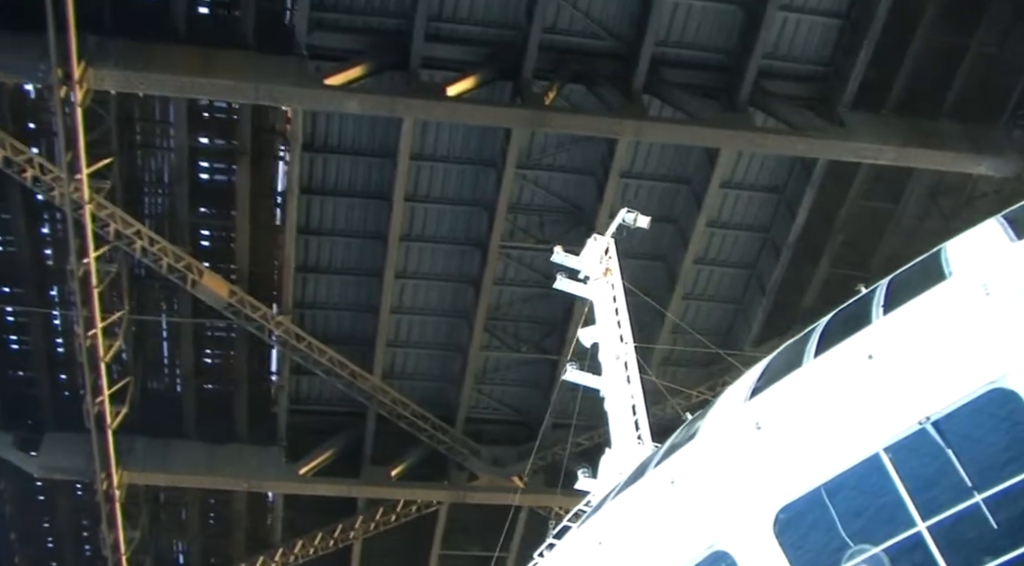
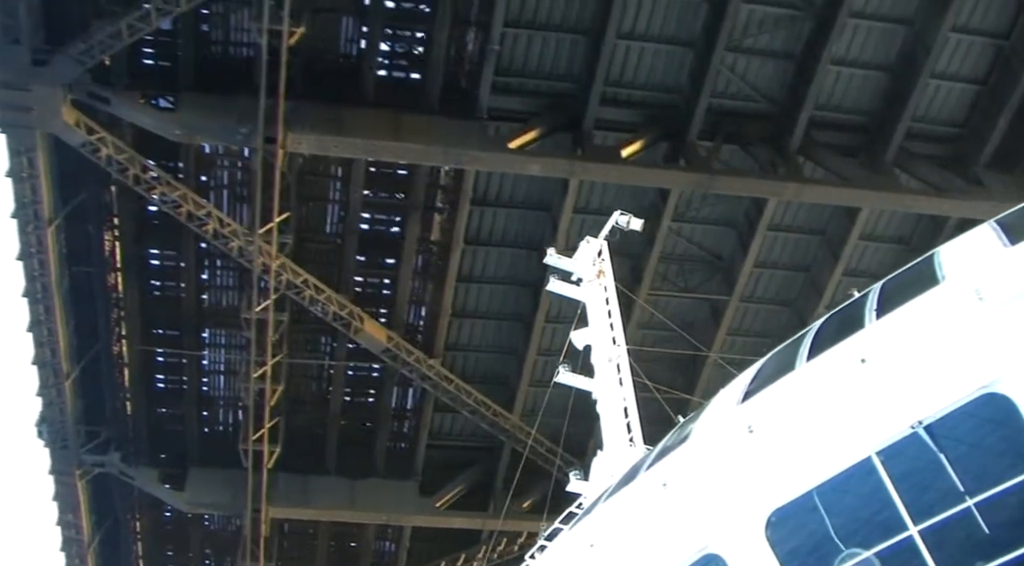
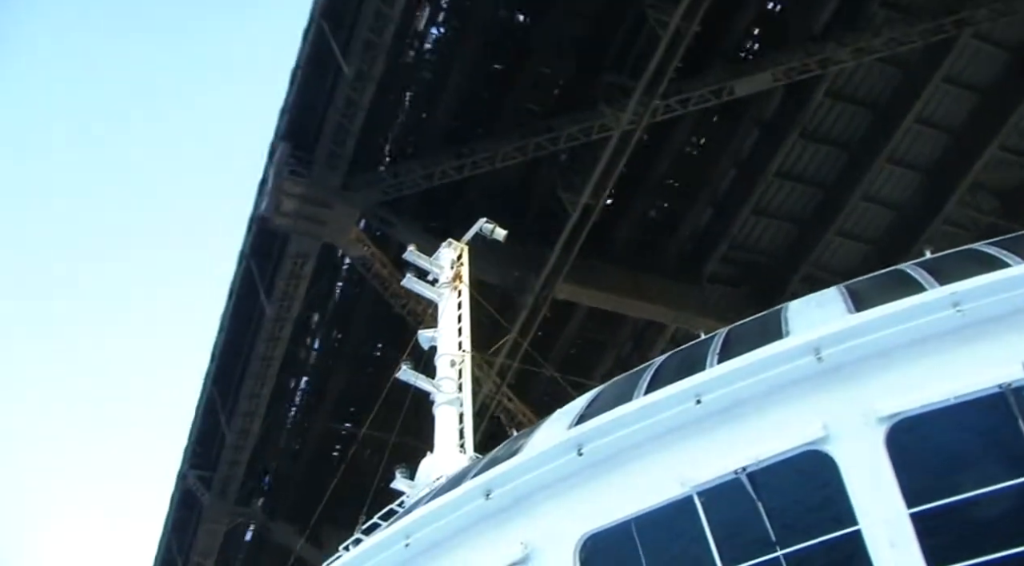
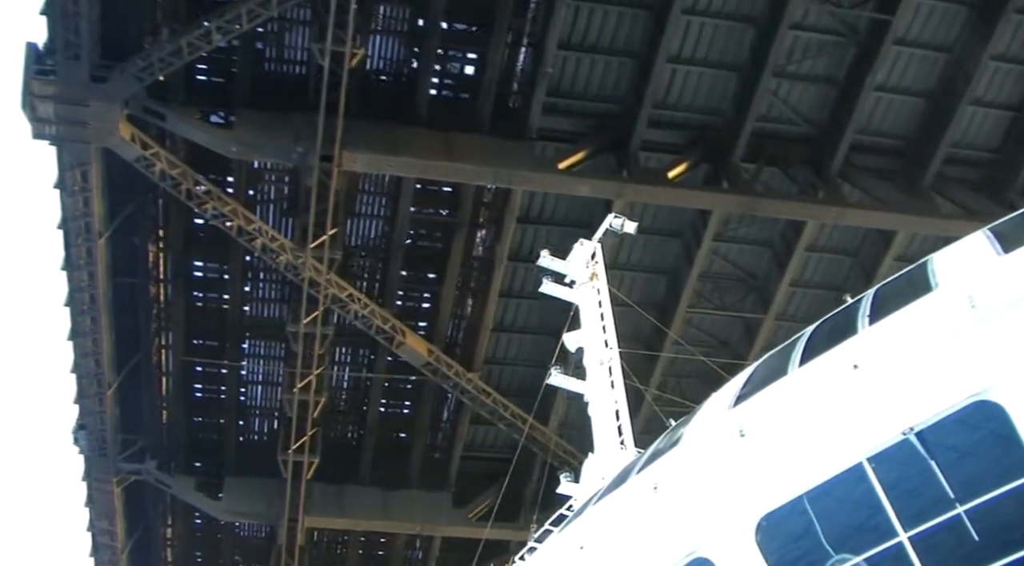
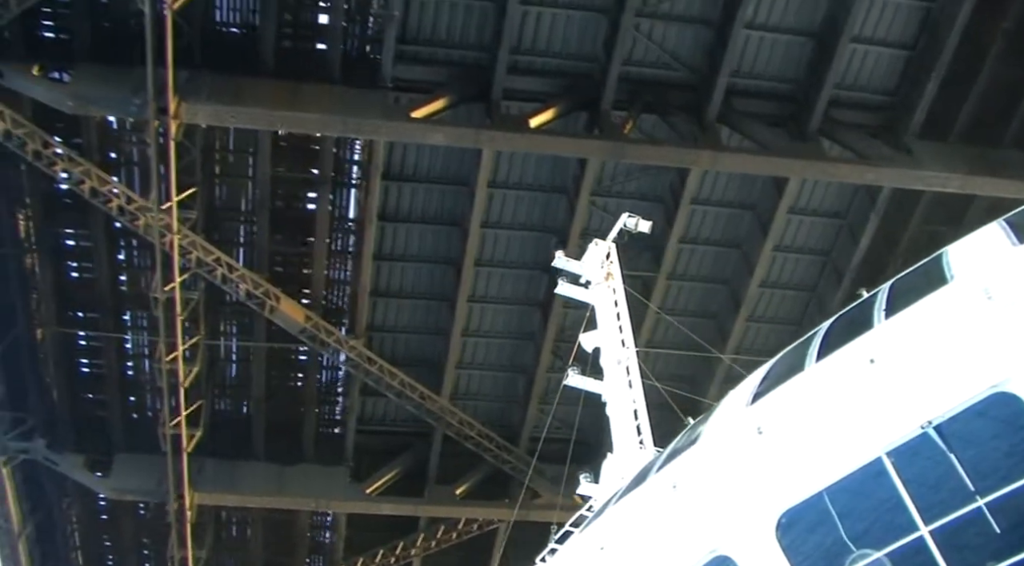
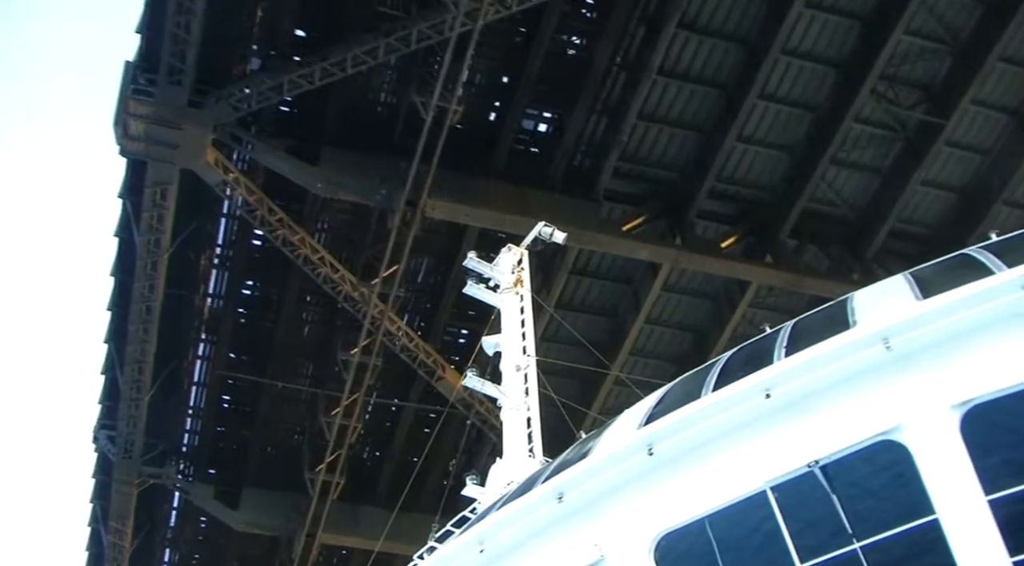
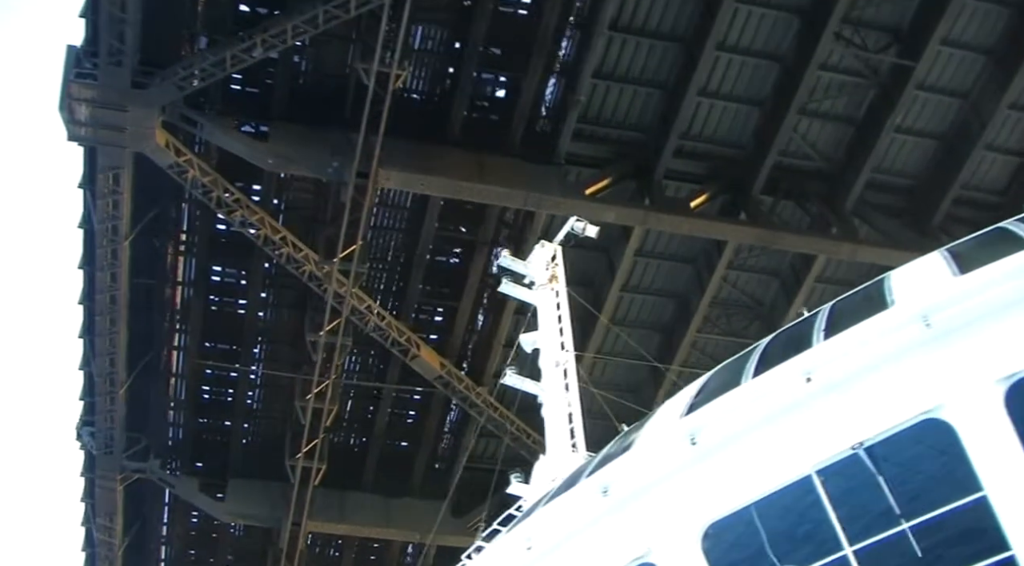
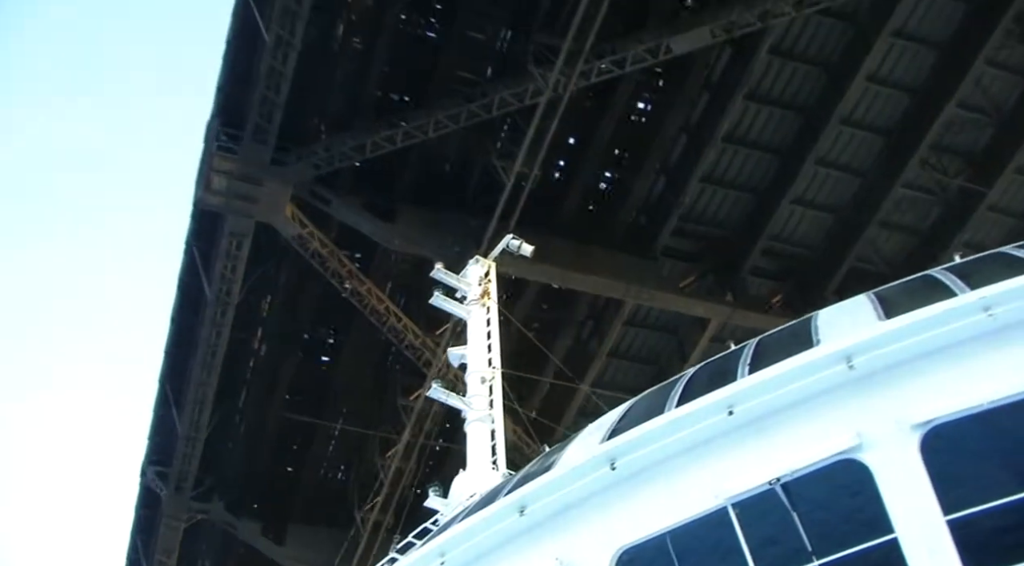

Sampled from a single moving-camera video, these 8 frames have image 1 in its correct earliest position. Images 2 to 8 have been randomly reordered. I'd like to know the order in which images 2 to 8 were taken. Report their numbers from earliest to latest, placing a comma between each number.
5, 2, 4, 7, 6, 8, 3
